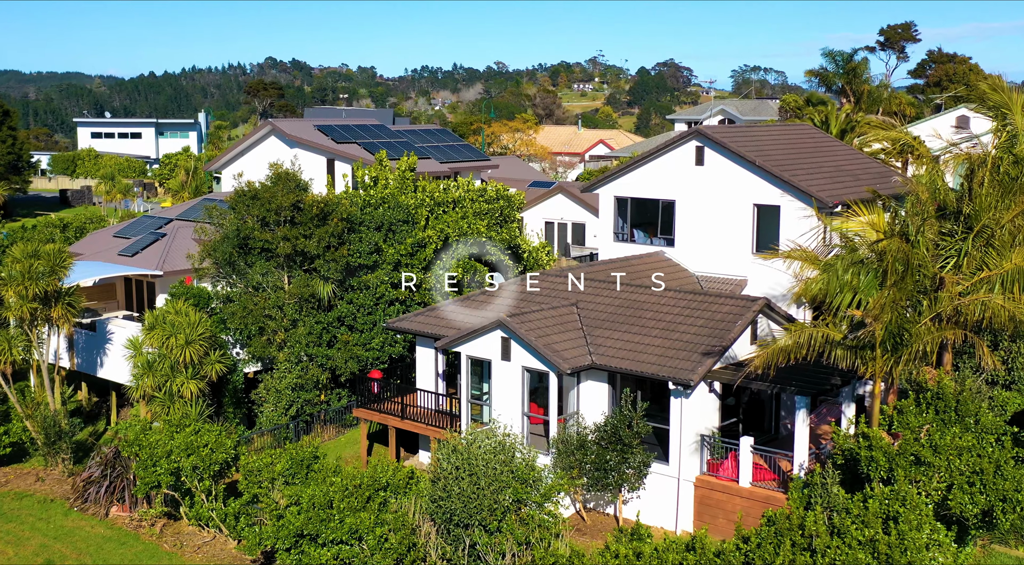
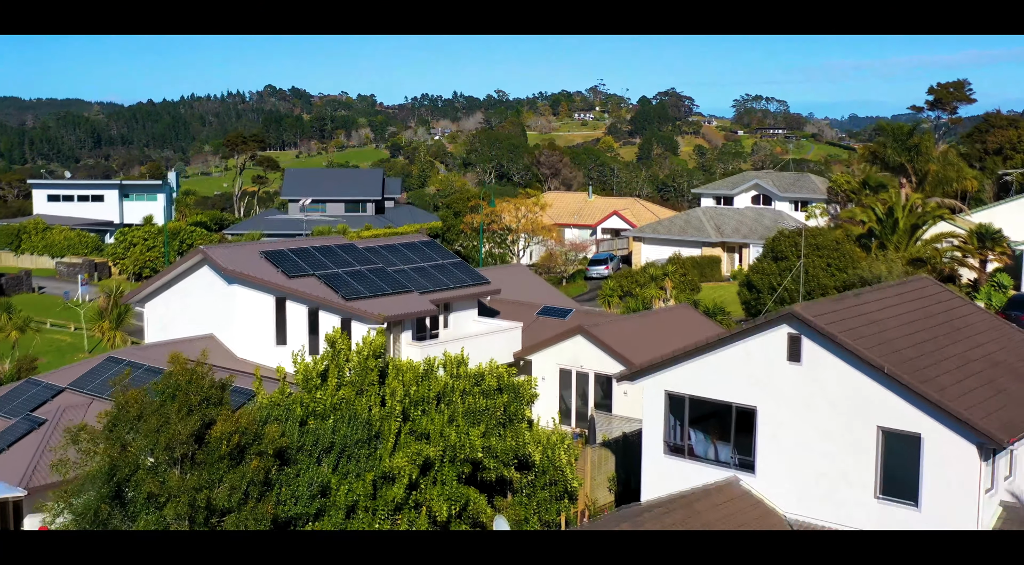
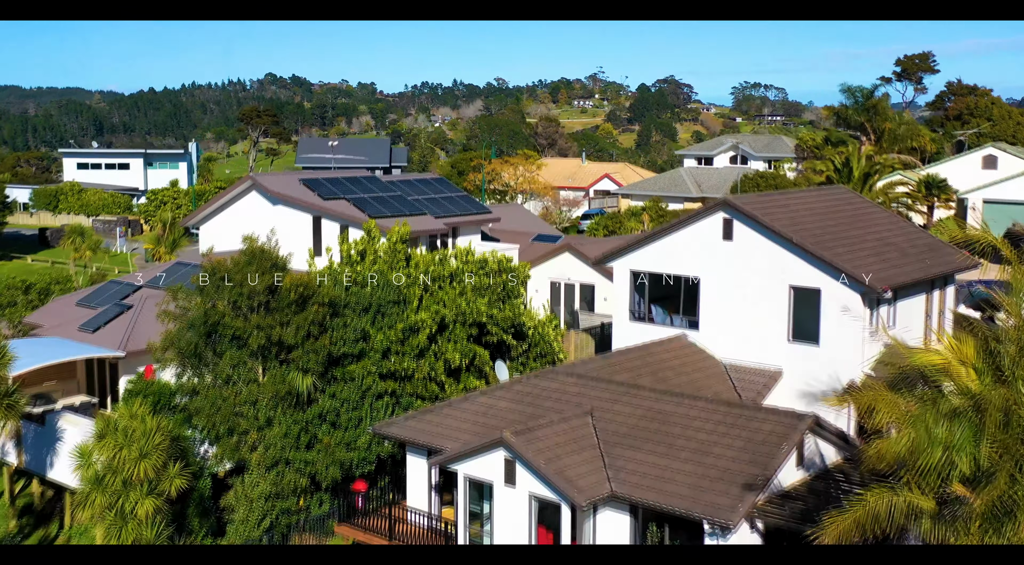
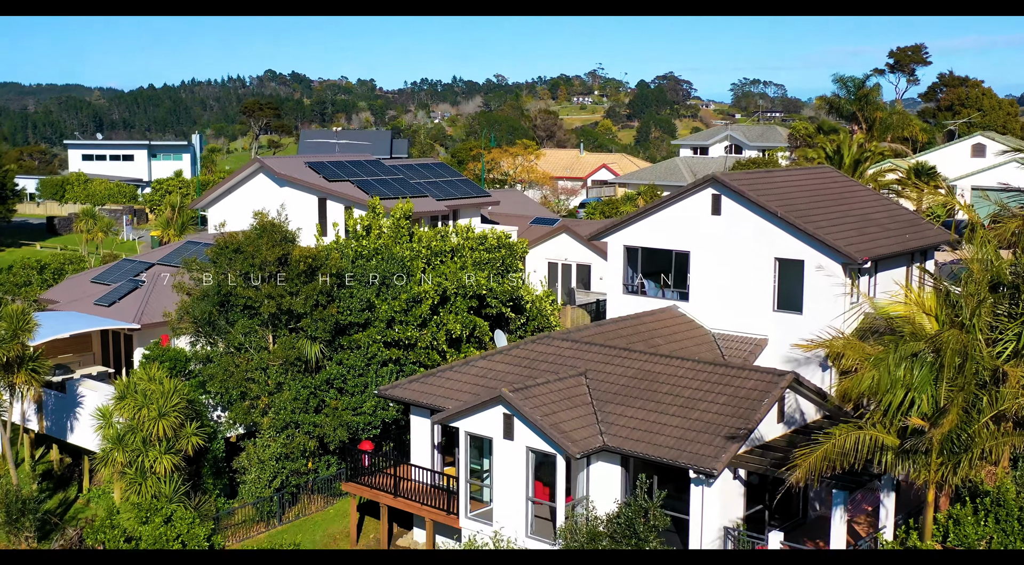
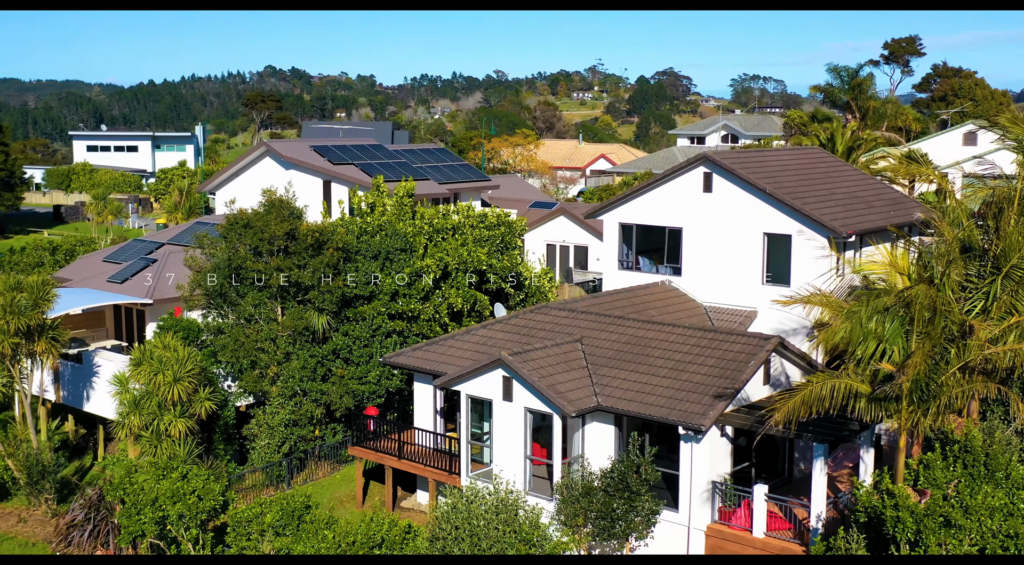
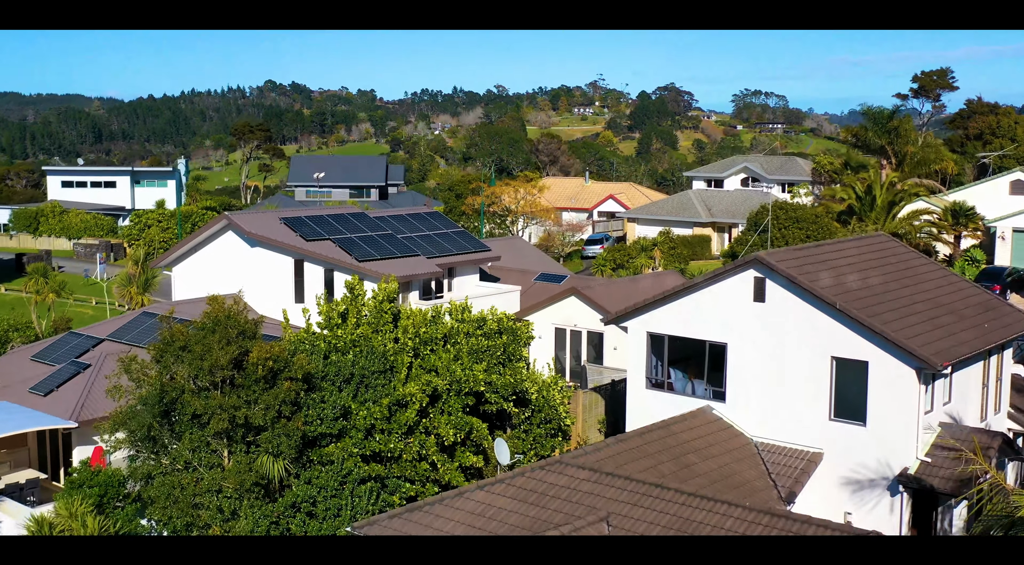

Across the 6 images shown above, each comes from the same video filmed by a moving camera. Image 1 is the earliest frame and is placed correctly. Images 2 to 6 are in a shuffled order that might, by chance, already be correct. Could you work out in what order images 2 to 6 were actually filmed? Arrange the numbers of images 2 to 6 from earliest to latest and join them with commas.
5, 4, 3, 6, 2
